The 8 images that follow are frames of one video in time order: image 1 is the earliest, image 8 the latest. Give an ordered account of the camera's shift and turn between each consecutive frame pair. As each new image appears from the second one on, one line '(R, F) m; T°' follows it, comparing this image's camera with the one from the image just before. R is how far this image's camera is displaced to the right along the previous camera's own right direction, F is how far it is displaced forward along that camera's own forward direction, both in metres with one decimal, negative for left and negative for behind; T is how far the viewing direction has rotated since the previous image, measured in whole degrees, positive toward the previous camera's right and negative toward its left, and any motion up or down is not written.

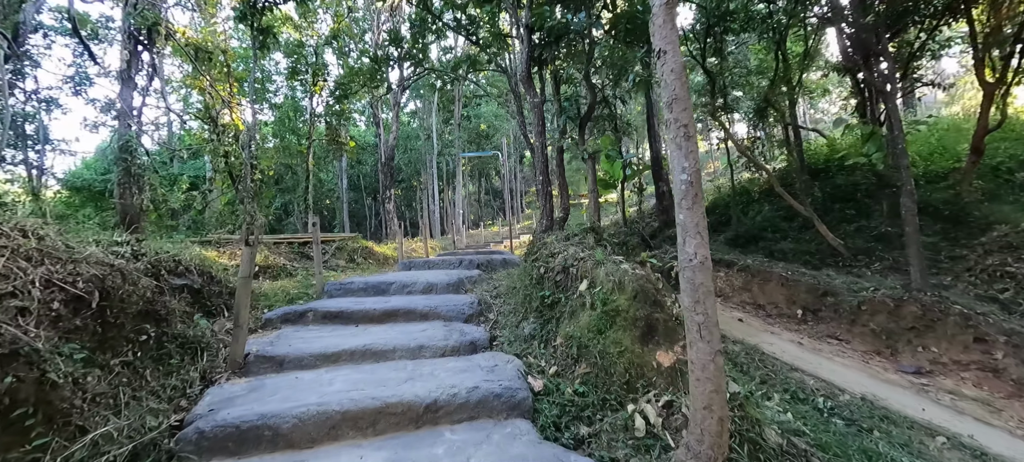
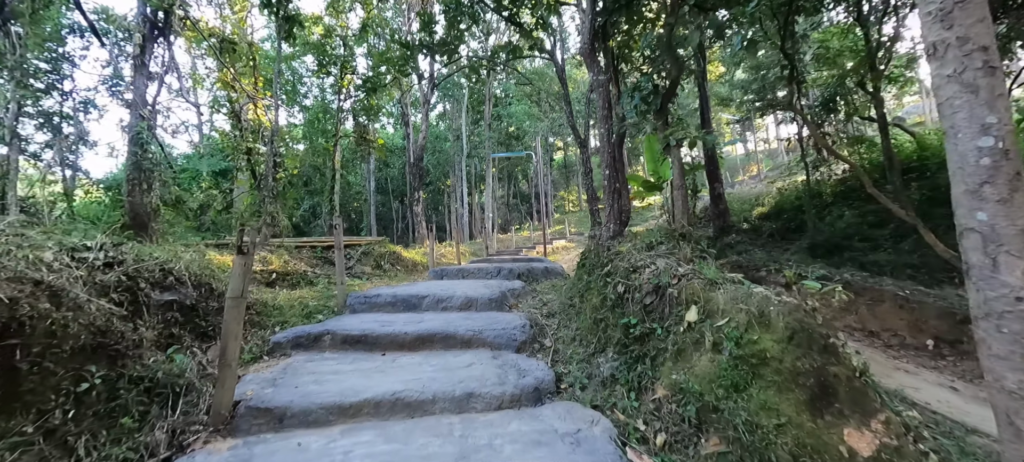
(-0.3, +0.9) m; -3°
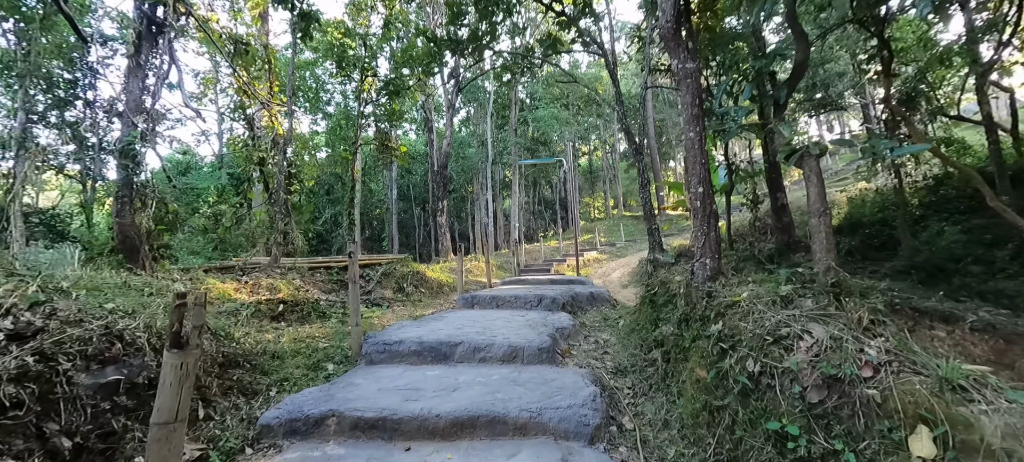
(-0.3, +1.0) m; -3°
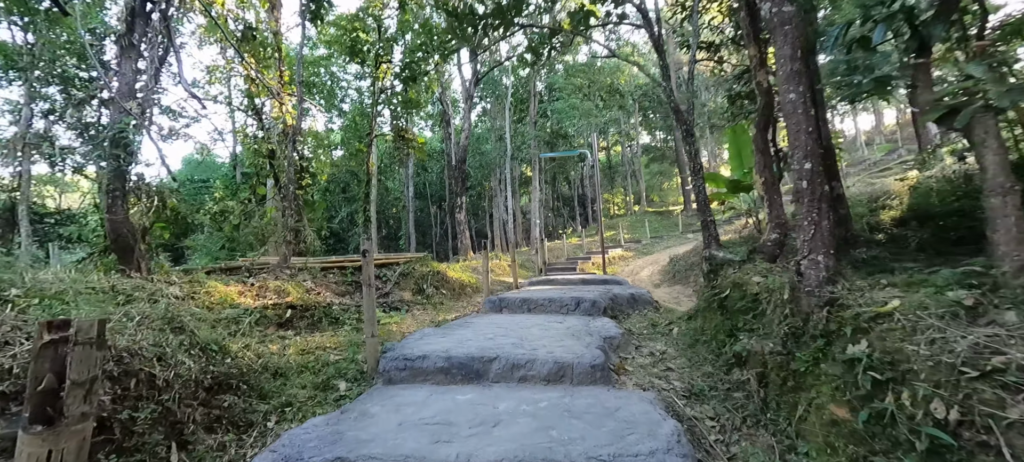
(-0.2, +0.7) m; -2°
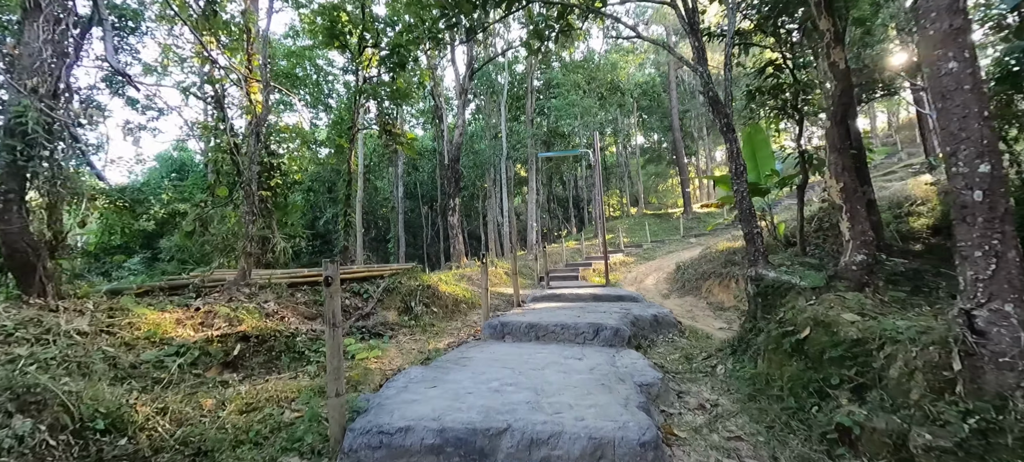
(-0.1, +0.9) m; +1°
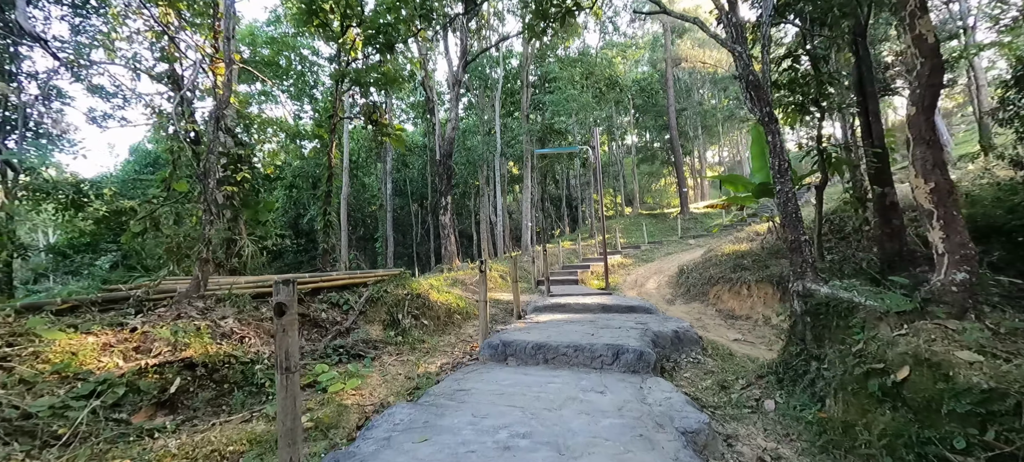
(-0.1, +0.7) m; +1°
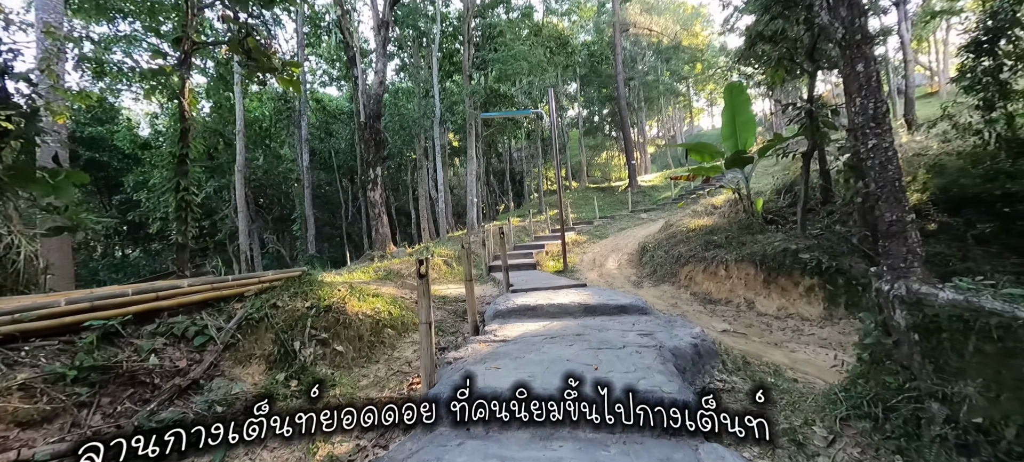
(-0.1, +1.5) m; +8°
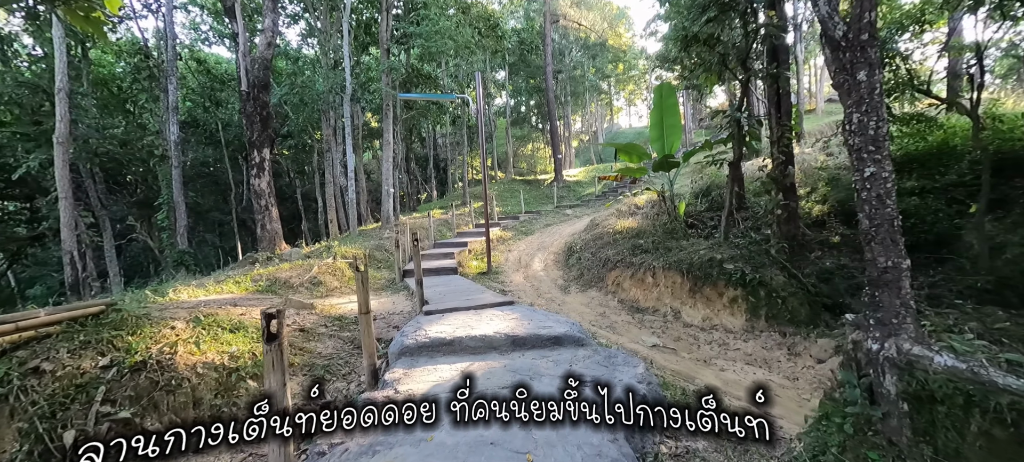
(+0.1, +0.8) m; +10°
